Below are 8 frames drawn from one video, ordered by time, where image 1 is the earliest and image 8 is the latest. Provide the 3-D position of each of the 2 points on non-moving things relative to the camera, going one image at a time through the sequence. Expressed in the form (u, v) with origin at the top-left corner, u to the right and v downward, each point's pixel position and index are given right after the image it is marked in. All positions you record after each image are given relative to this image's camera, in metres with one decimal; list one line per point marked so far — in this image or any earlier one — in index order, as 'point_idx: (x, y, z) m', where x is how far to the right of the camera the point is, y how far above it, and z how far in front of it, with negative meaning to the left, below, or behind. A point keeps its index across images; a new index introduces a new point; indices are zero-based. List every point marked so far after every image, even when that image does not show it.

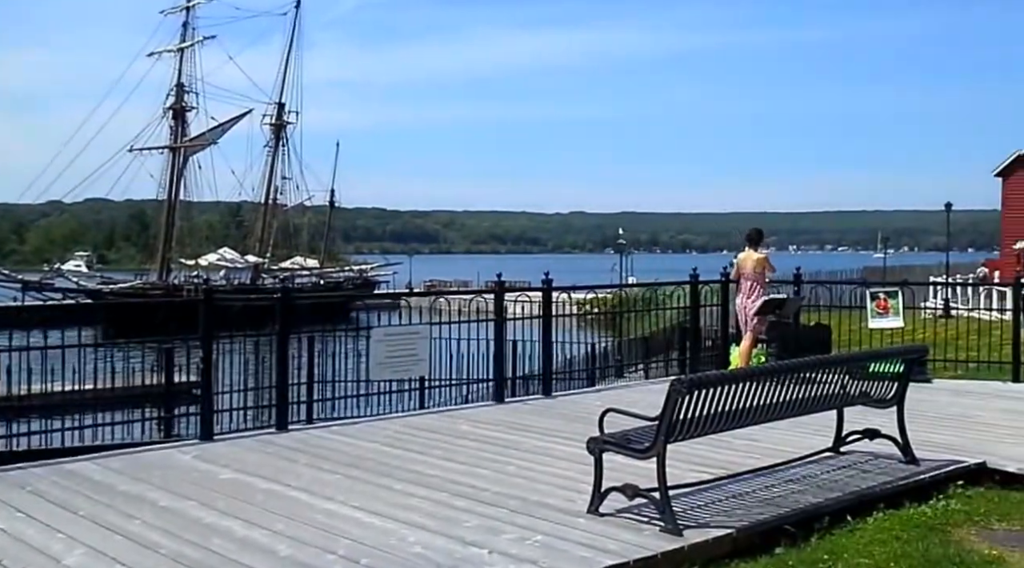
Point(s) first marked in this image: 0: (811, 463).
0: (+2.0, -1.2, +7.1) m
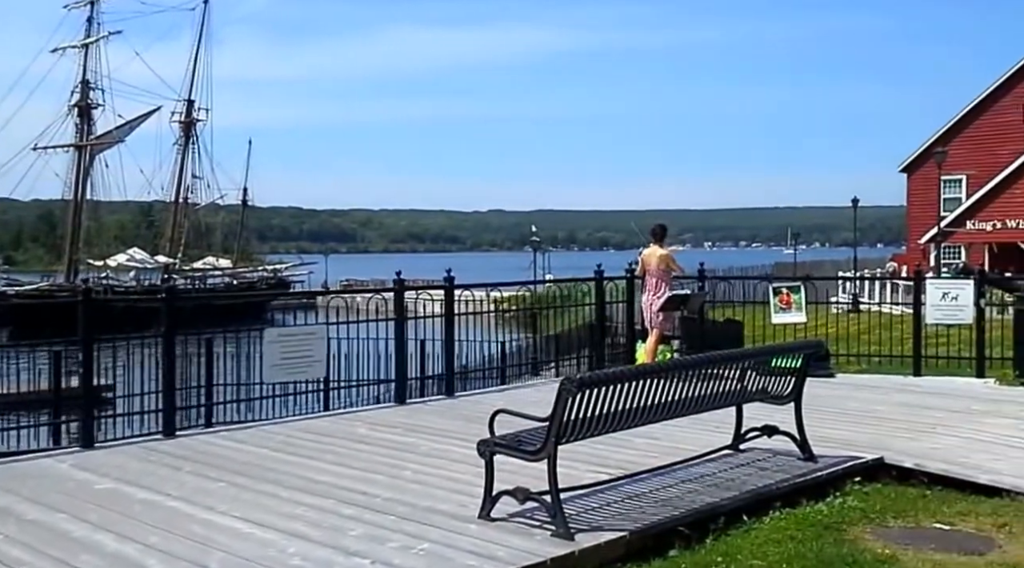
0: (+1.3, -1.2, +7.1) m
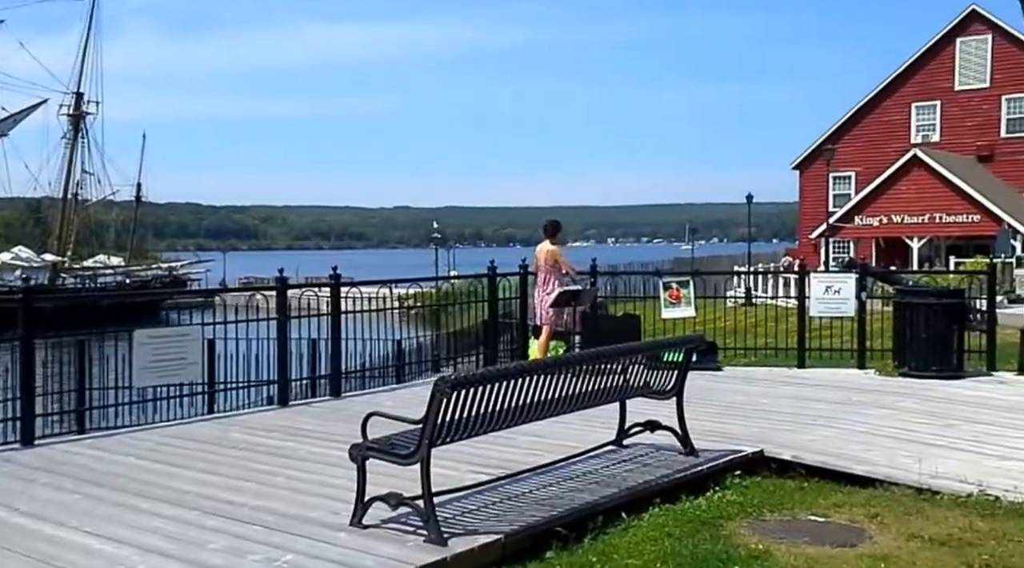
0: (+0.5, -1.1, +7.0) m
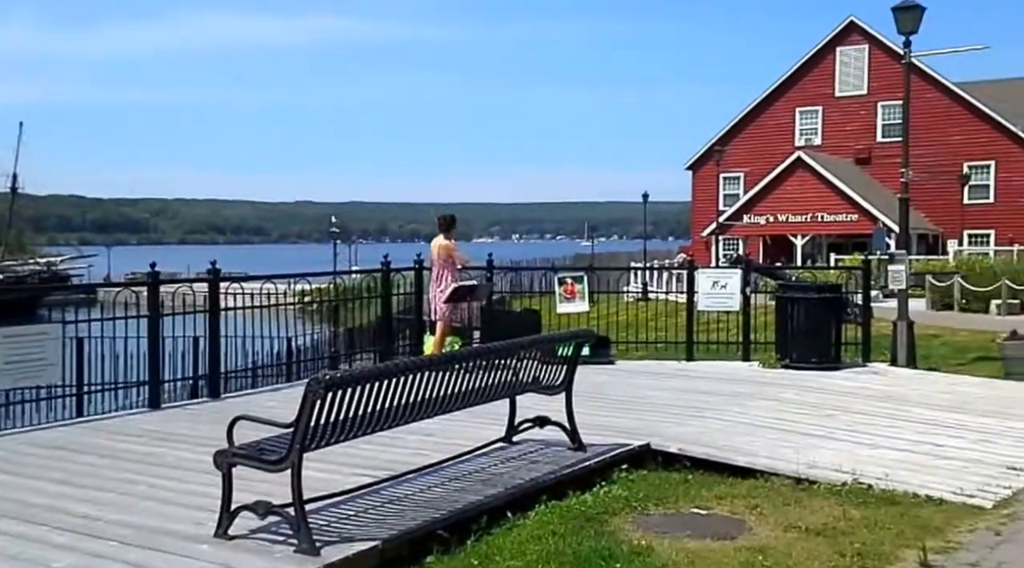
0: (-0.2, -1.1, +6.9) m
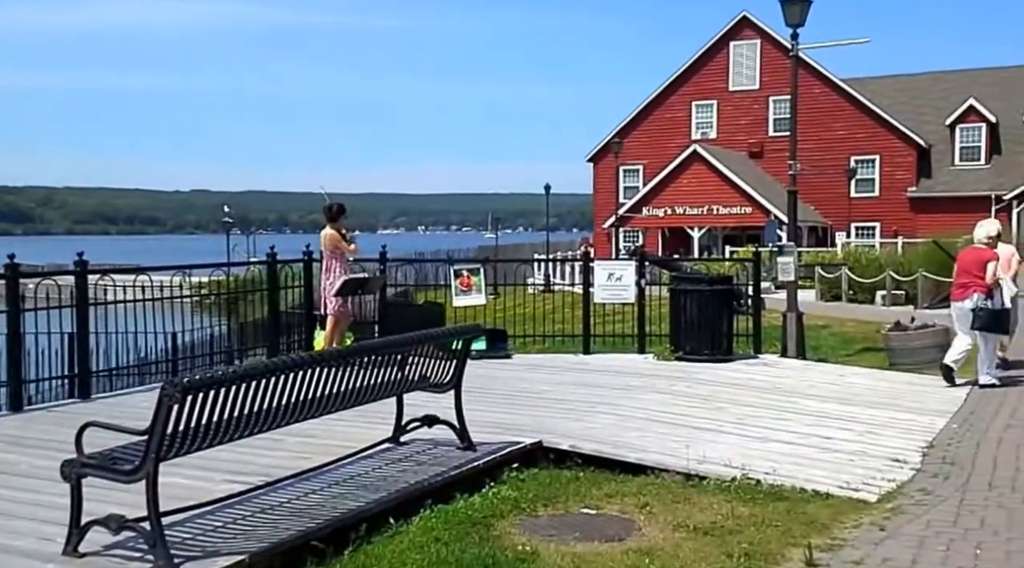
0: (-0.9, -1.1, +6.7) m
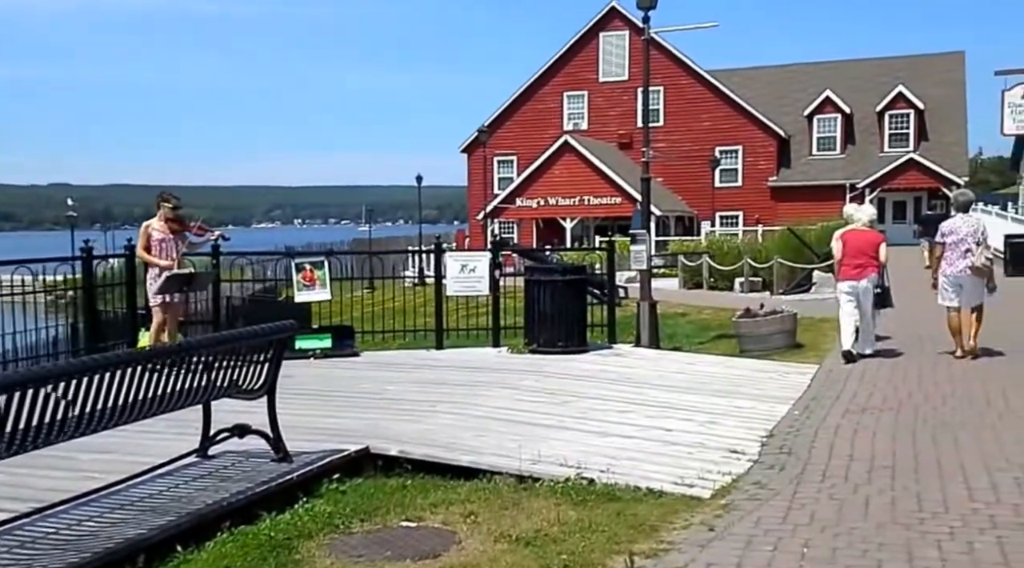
0: (-2.0, -1.1, +6.1) m
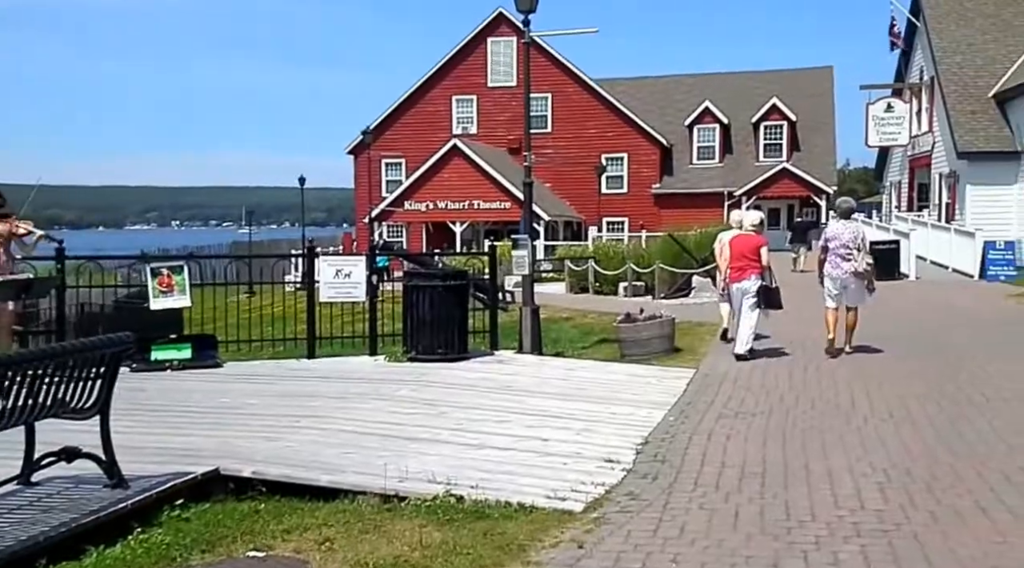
0: (-2.7, -1.1, +5.5) m
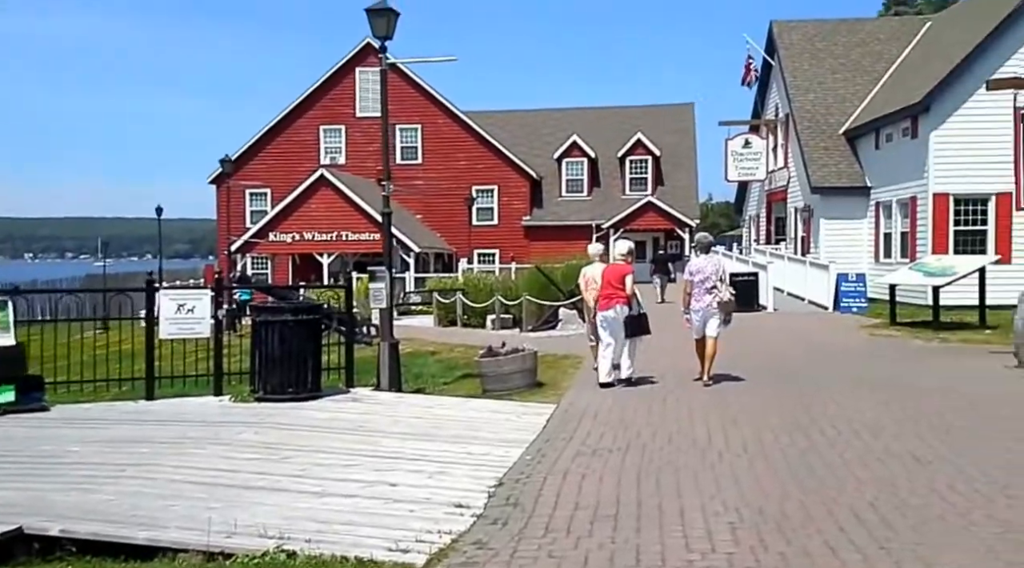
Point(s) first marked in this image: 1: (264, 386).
0: (-3.4, -1.3, +4.8) m
1: (-2.9, -1.2, +12.3) m
